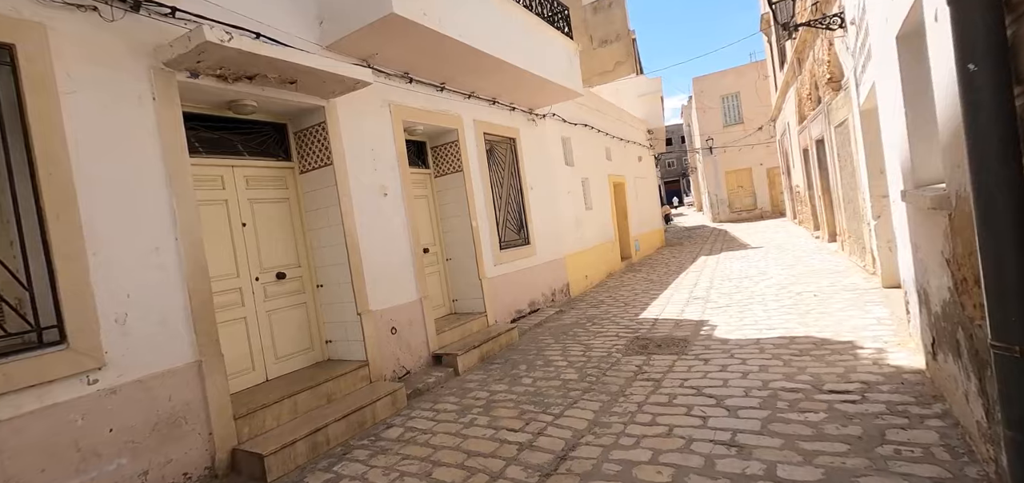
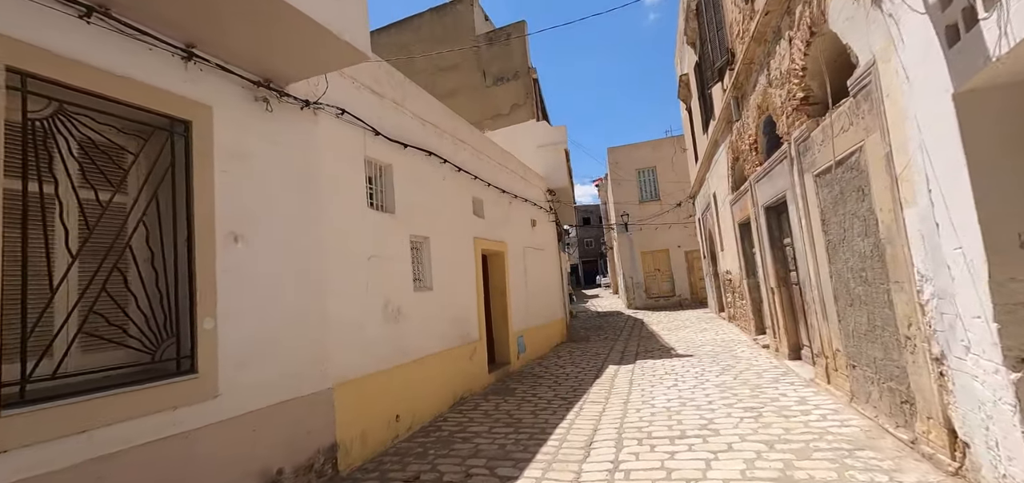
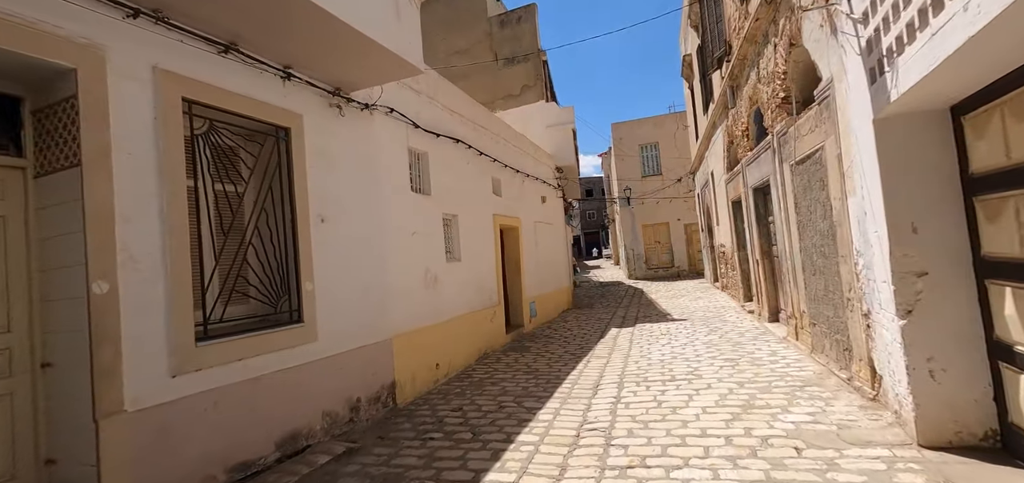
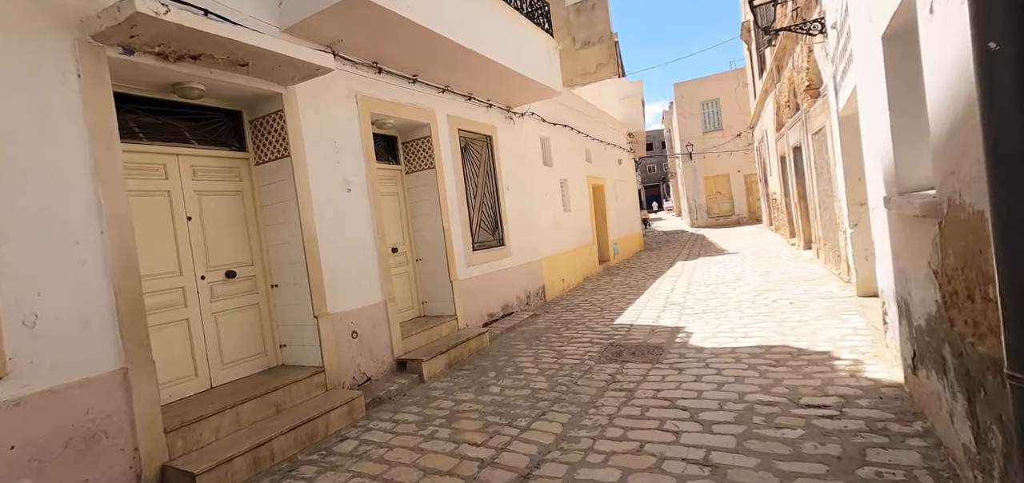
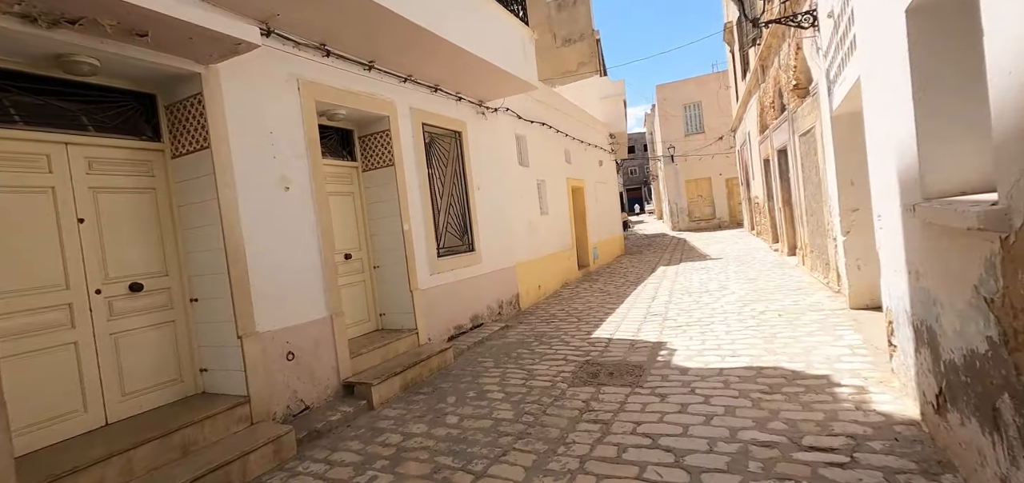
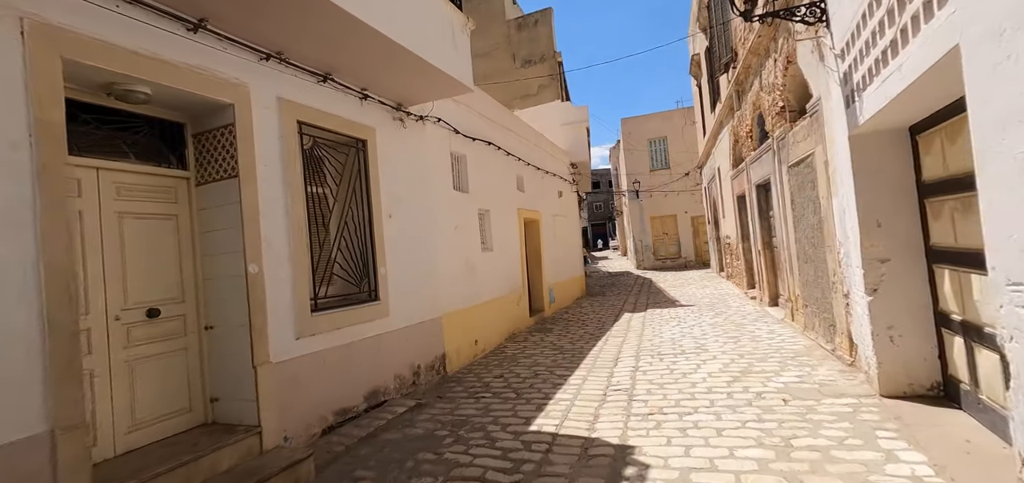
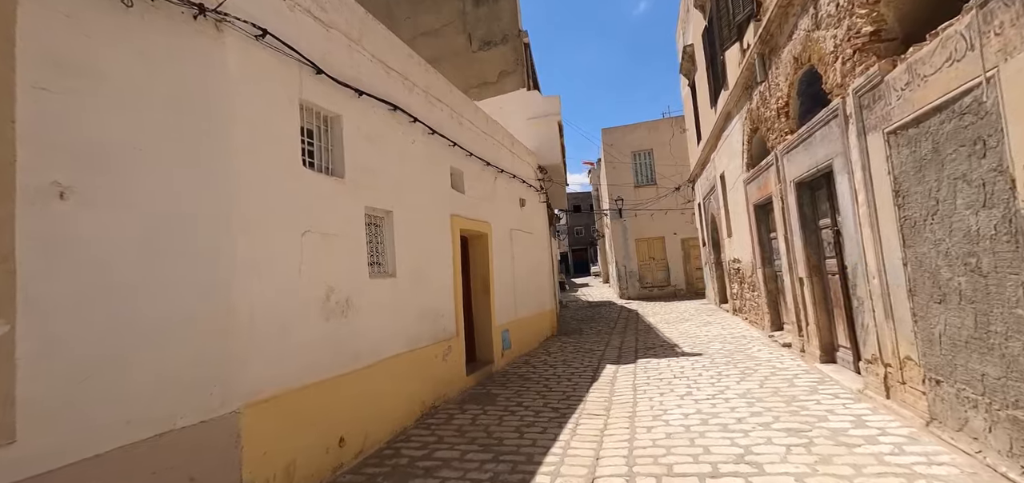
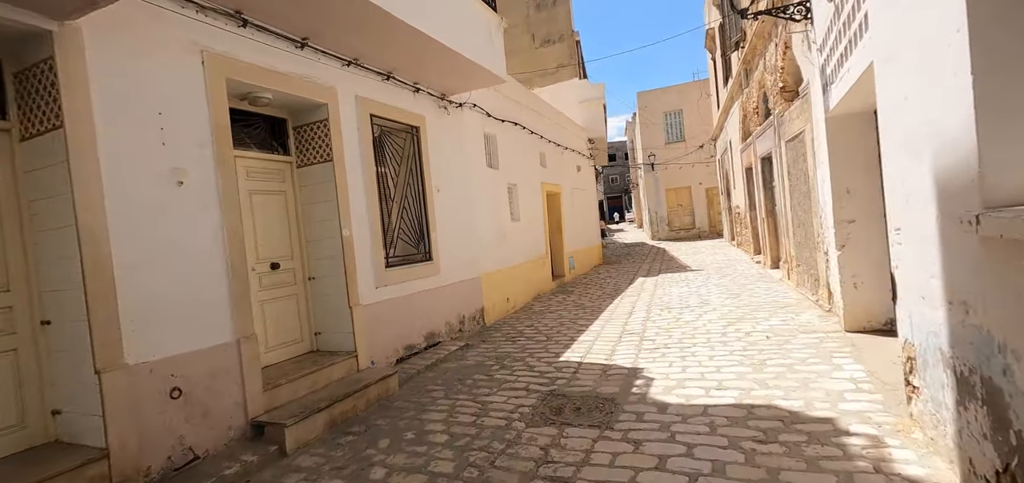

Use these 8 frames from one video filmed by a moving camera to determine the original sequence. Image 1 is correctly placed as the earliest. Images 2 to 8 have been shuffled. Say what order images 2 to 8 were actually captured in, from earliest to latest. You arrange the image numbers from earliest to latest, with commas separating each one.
4, 5, 8, 6, 3, 2, 7
